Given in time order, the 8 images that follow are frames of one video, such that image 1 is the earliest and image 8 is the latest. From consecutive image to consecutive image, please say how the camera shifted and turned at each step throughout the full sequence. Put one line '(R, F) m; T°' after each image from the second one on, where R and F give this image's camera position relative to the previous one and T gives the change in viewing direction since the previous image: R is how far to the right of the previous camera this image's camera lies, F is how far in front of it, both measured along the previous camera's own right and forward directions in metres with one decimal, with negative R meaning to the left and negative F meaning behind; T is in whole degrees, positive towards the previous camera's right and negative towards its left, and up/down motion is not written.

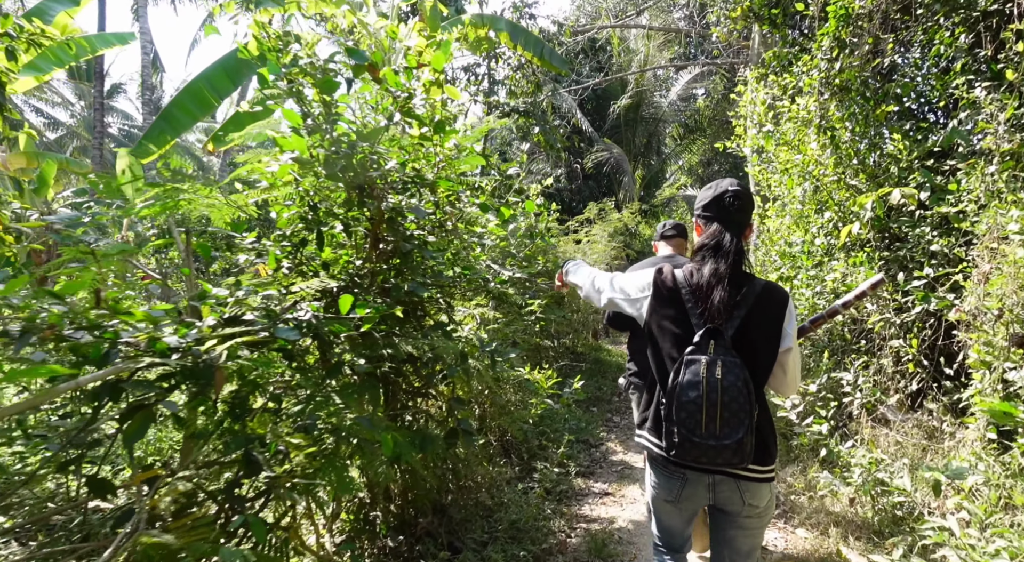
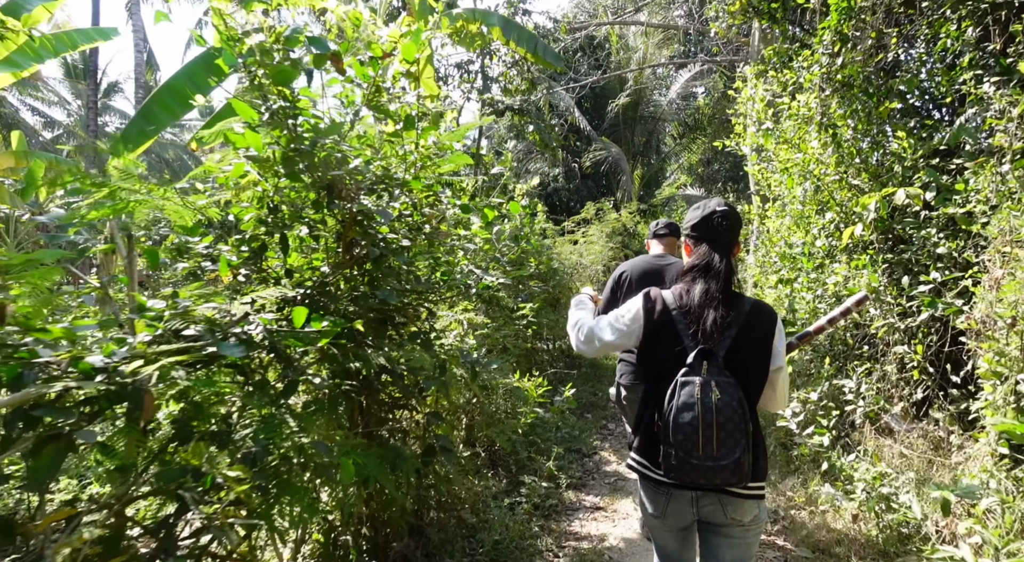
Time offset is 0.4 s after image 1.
(+0.1, +0.2) m; 0°
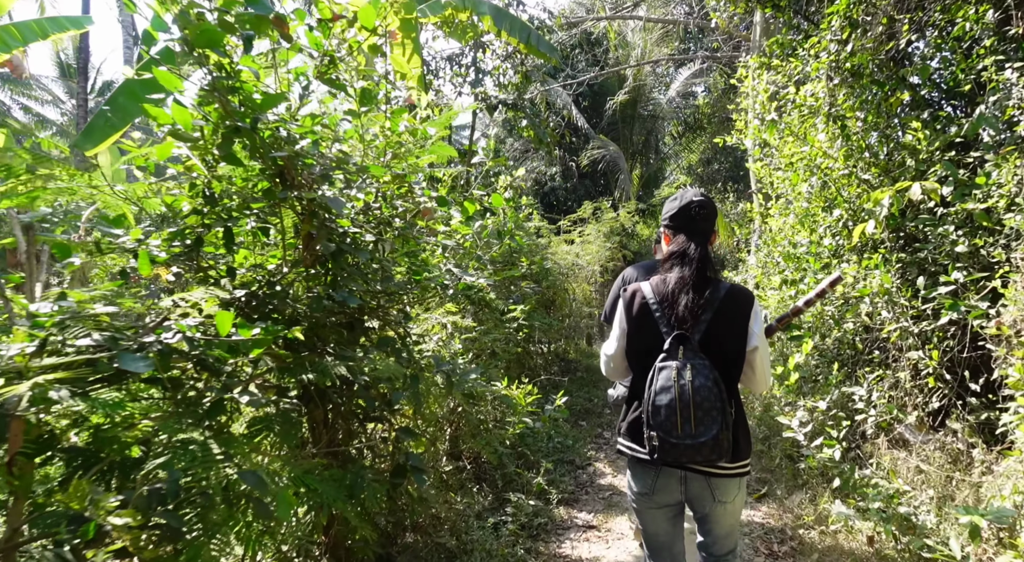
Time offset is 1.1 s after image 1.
(+0.1, +0.3) m; 0°
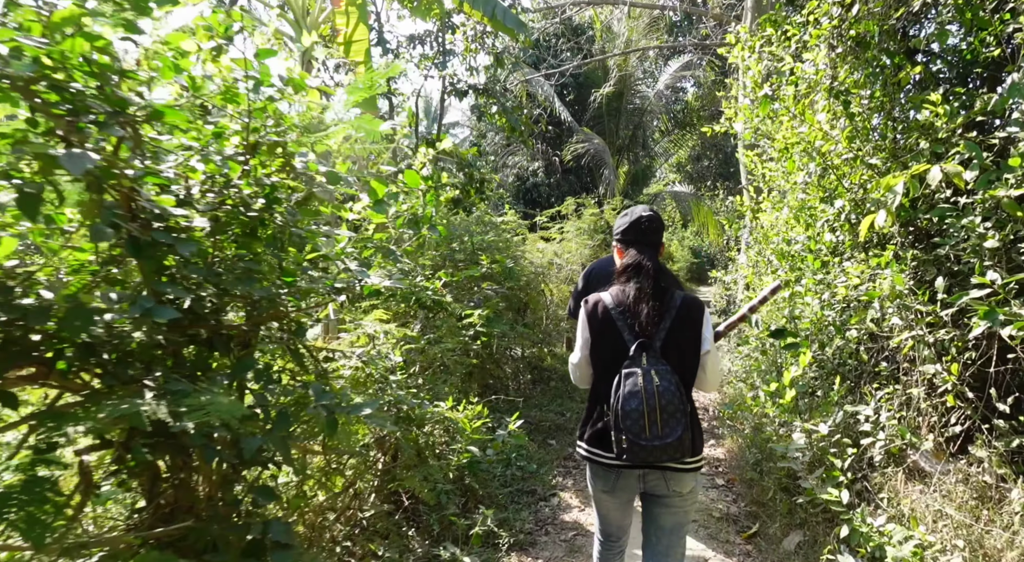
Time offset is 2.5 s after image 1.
(+0.2, +0.6) m; +1°
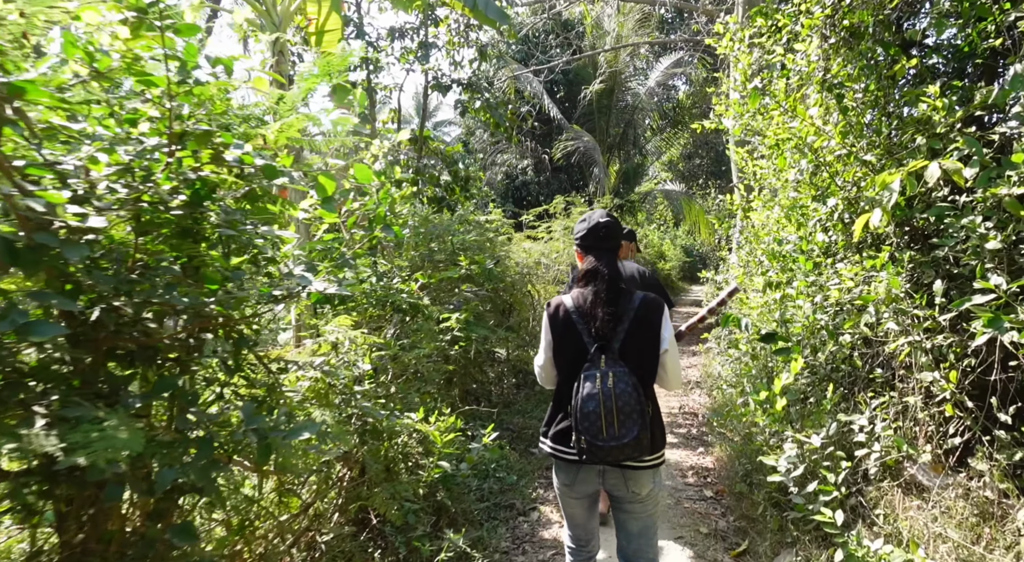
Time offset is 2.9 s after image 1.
(+0.1, +0.2) m; +1°
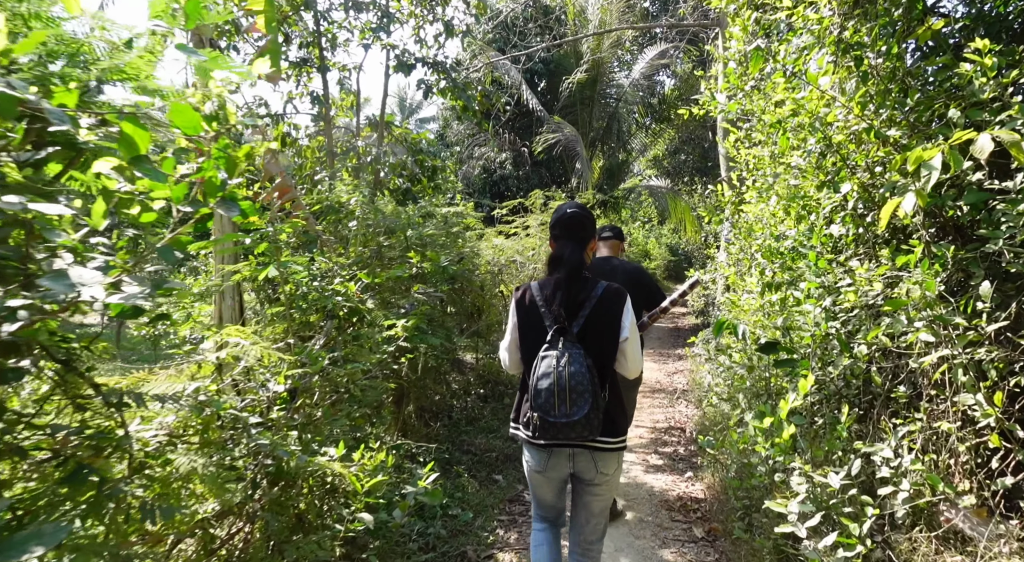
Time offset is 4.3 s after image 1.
(+0.2, +0.6) m; +1°
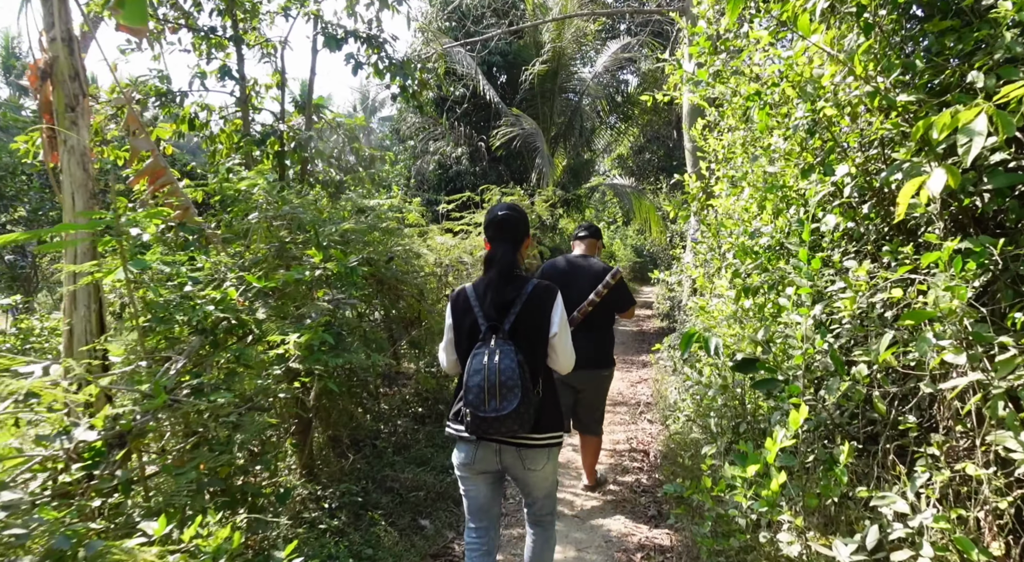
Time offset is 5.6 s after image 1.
(+0.2, +0.7) m; +3°
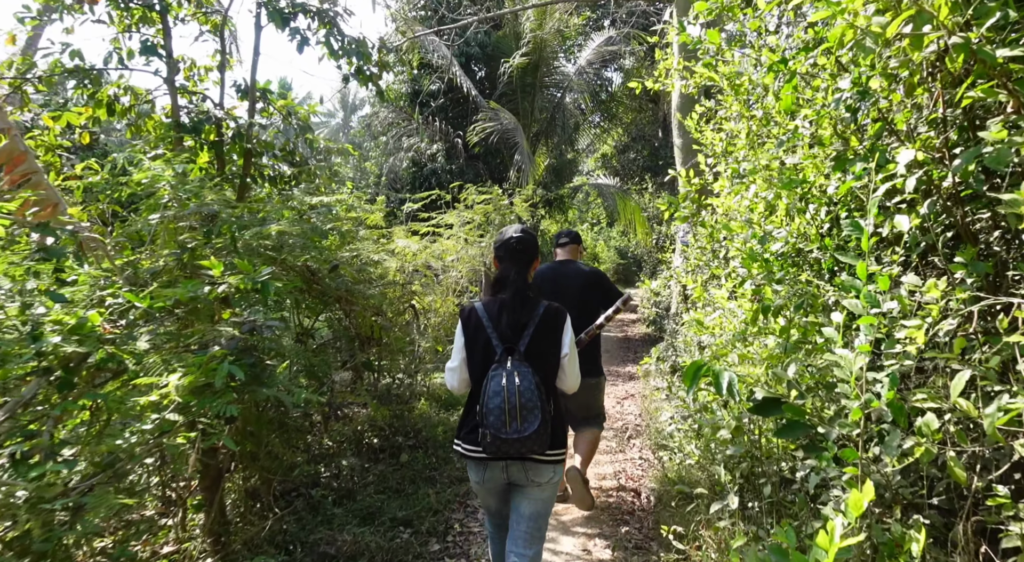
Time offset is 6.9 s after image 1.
(+0.1, +0.7) m; +1°
